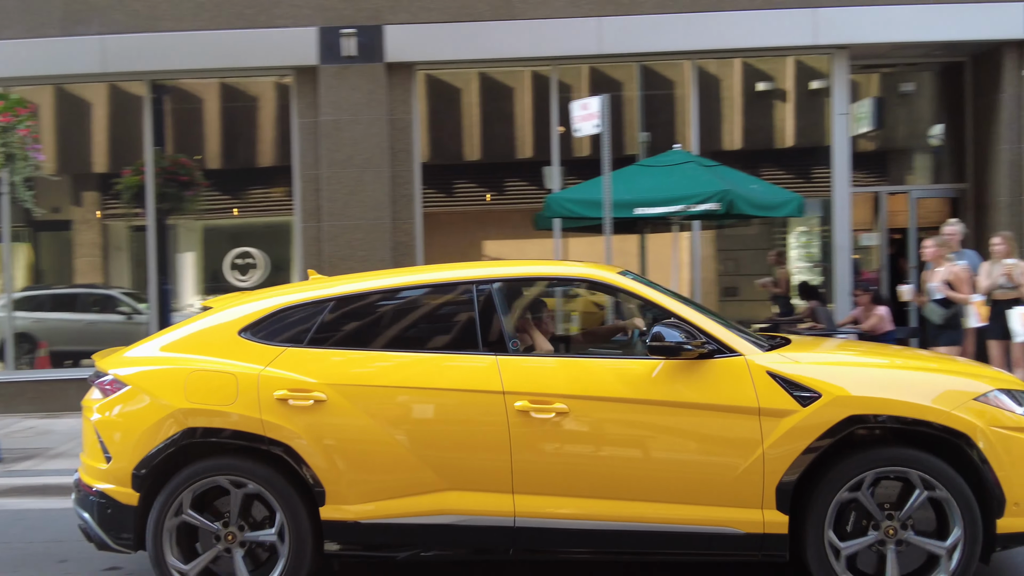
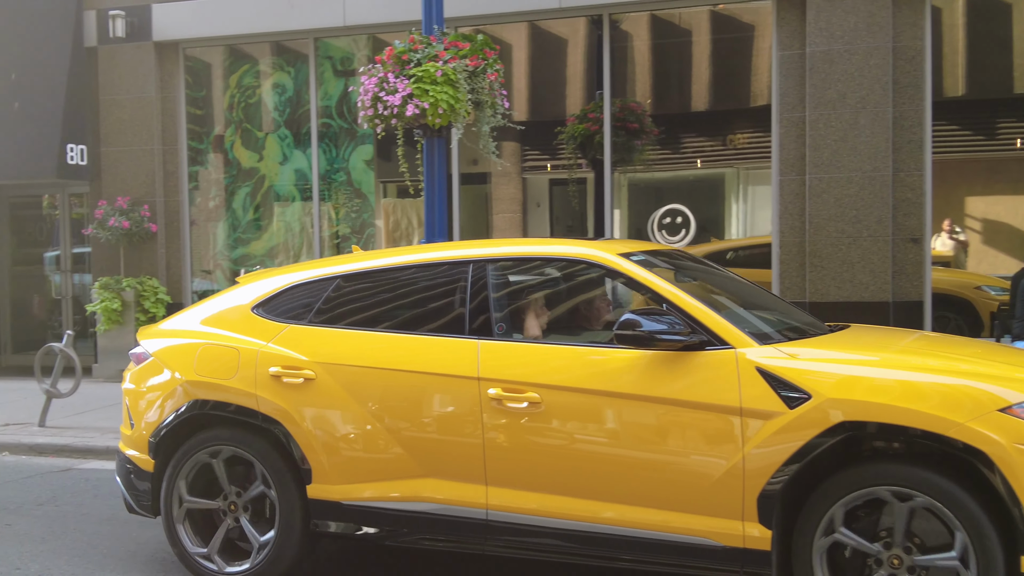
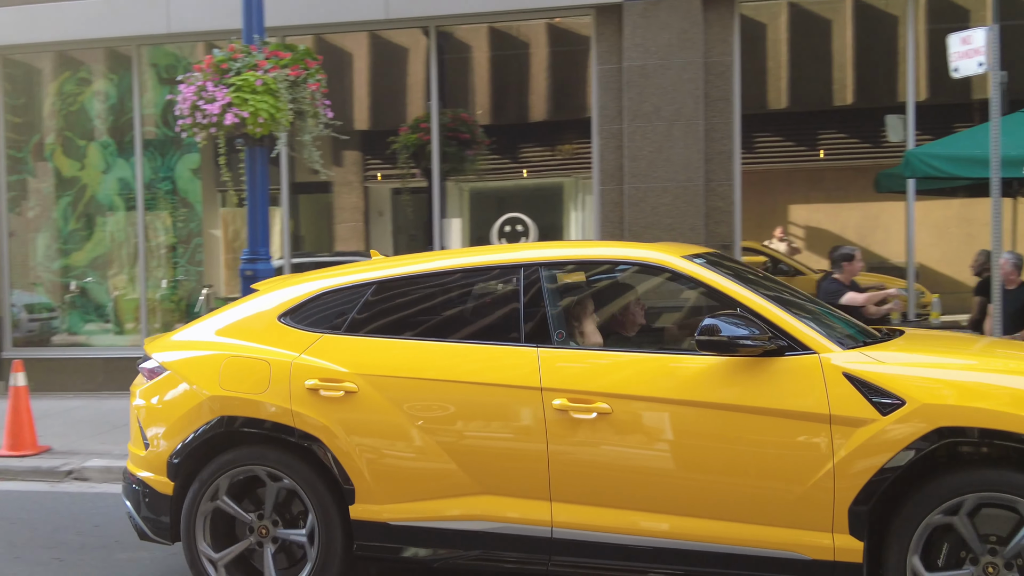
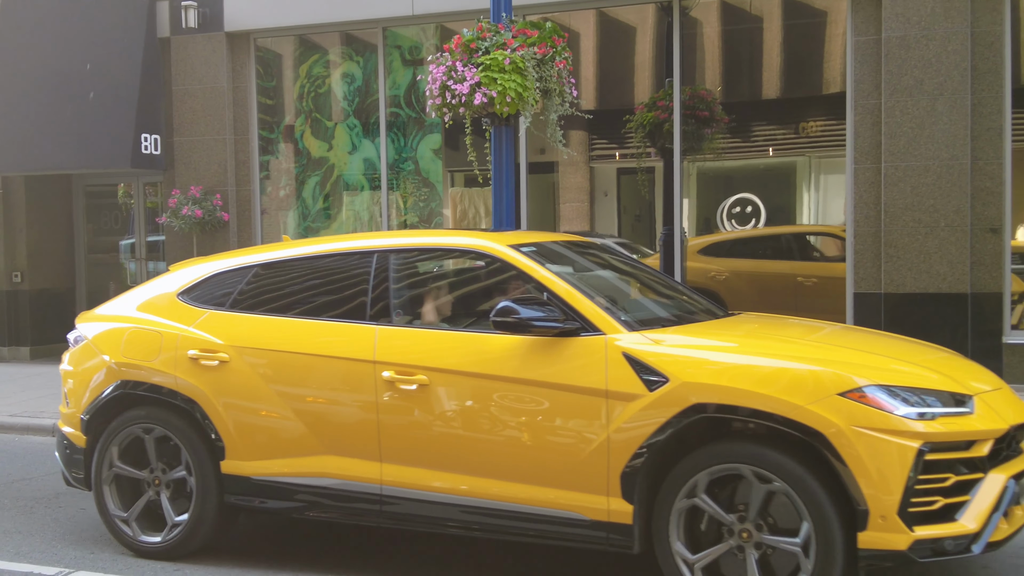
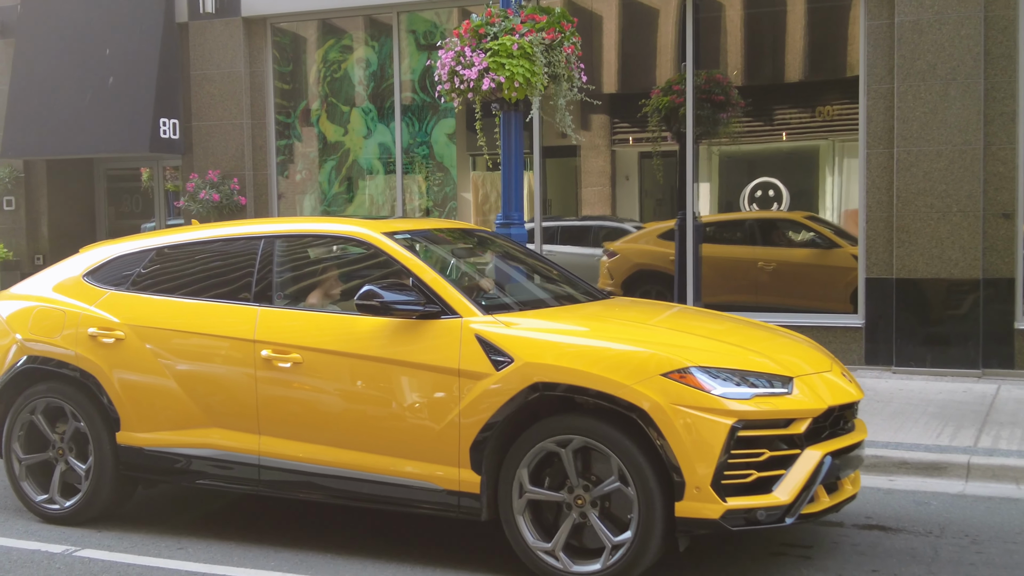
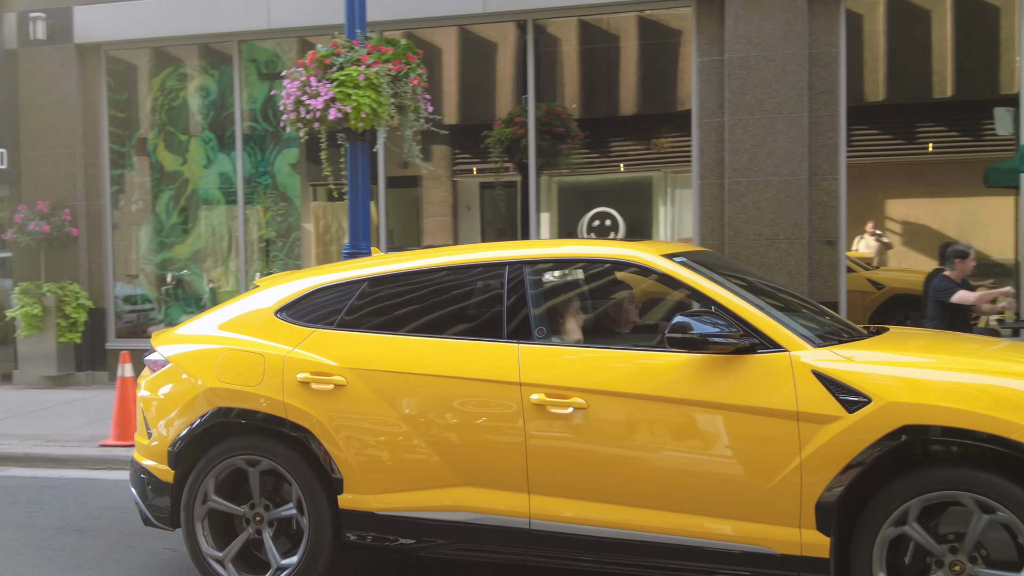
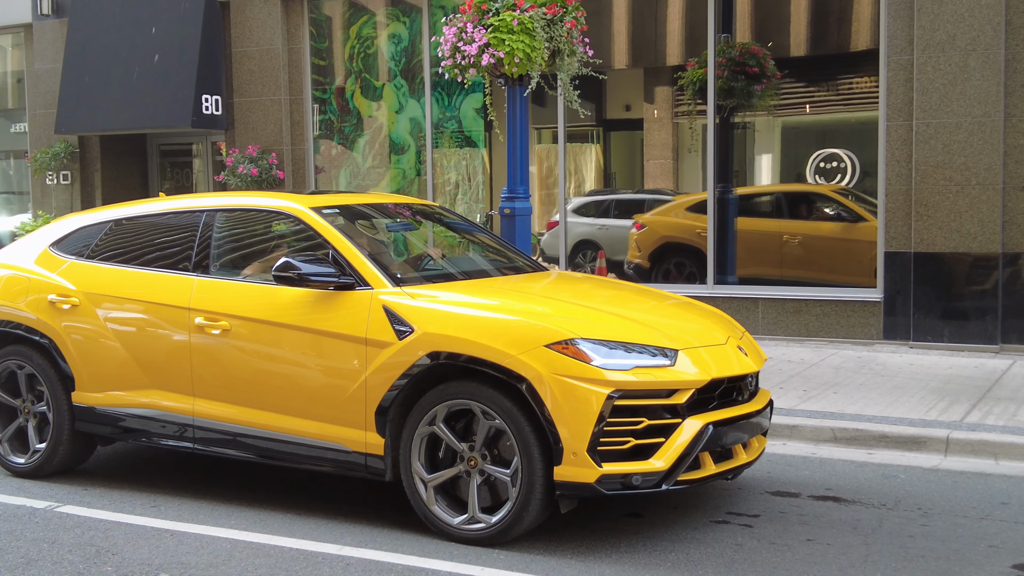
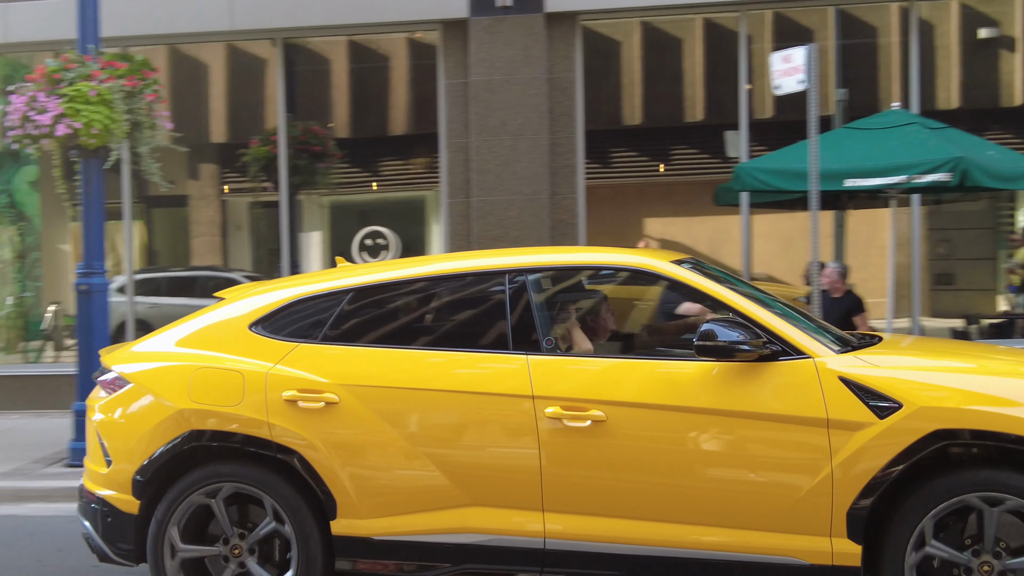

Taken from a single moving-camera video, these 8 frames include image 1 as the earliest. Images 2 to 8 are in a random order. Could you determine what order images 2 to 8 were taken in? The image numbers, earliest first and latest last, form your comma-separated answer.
8, 3, 6, 2, 4, 5, 7
